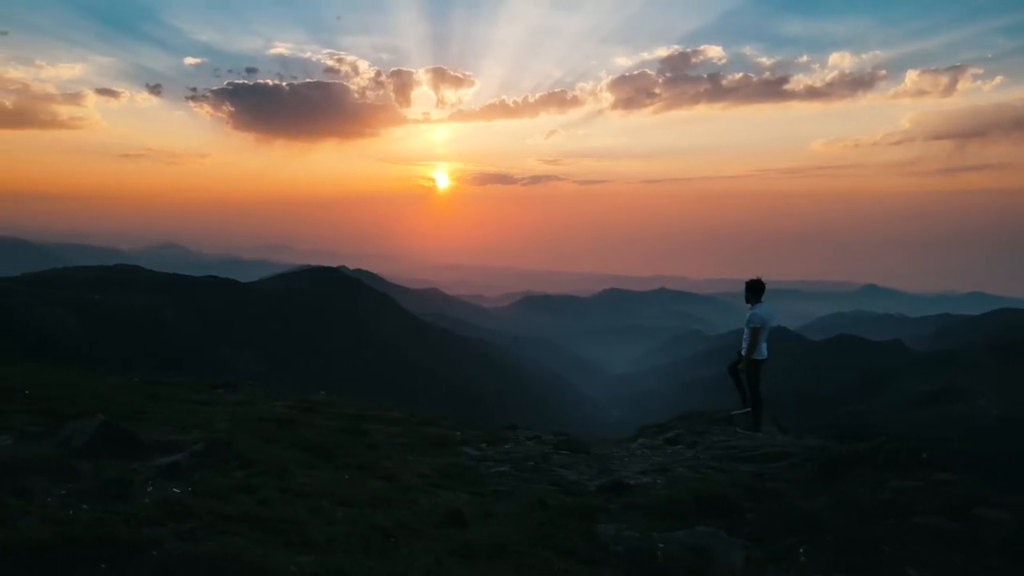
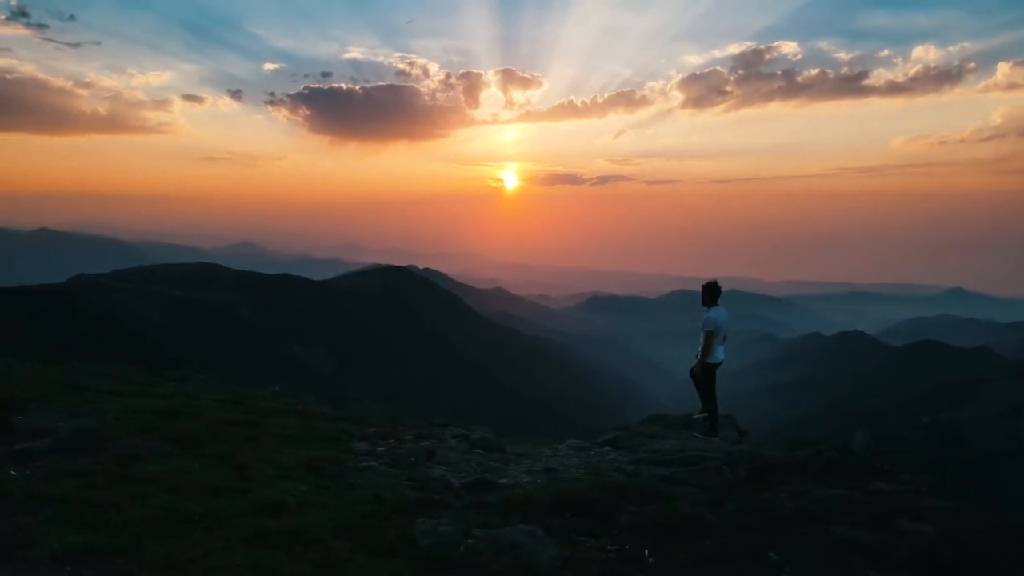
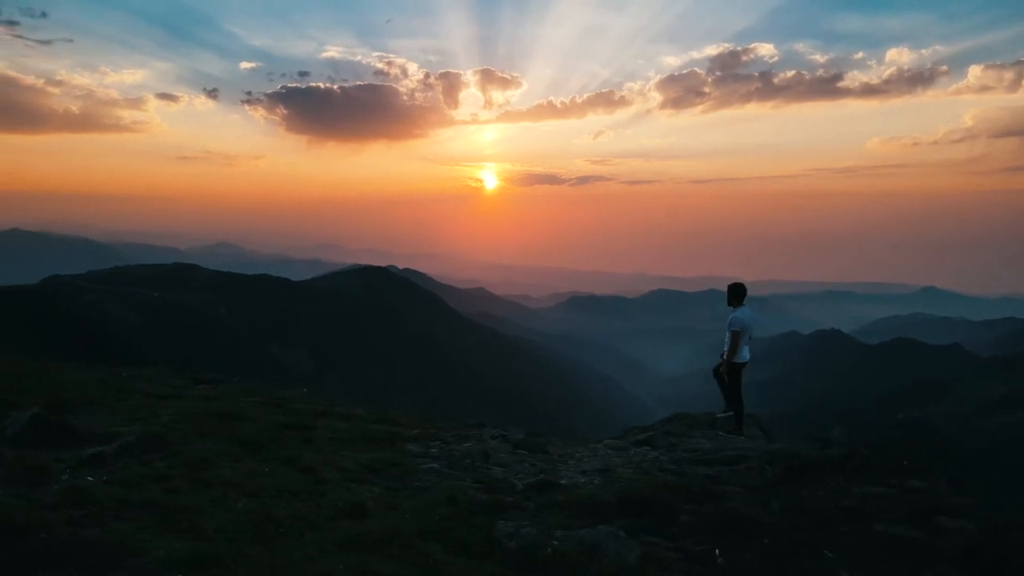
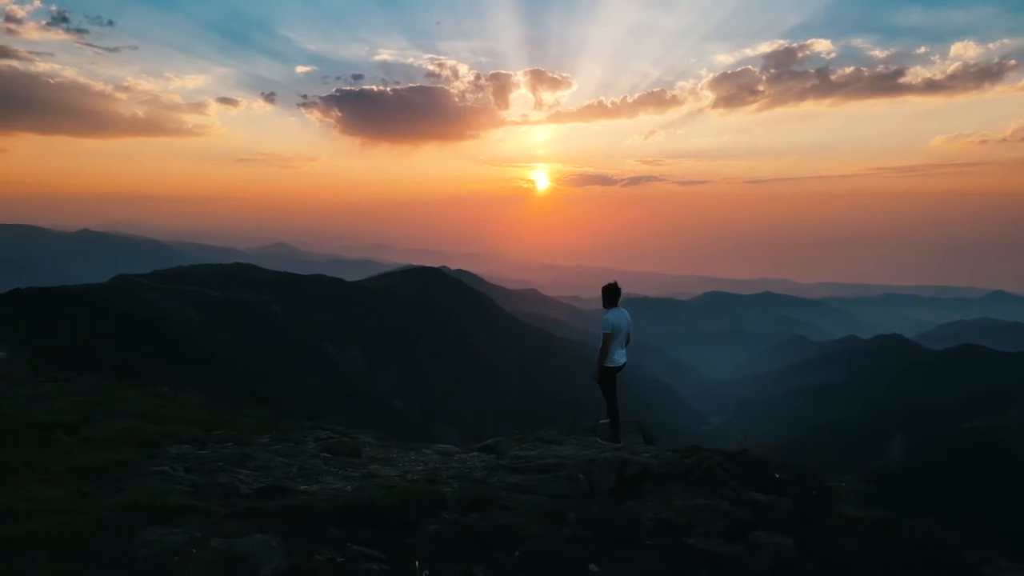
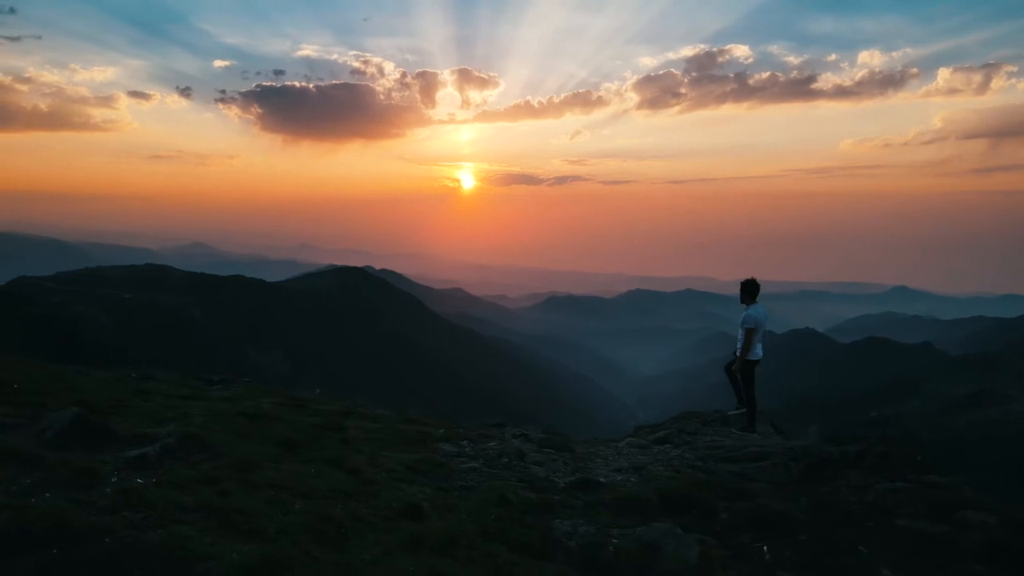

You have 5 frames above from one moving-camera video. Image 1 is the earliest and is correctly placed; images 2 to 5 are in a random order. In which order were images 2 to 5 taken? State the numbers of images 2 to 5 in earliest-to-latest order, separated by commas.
5, 3, 2, 4
